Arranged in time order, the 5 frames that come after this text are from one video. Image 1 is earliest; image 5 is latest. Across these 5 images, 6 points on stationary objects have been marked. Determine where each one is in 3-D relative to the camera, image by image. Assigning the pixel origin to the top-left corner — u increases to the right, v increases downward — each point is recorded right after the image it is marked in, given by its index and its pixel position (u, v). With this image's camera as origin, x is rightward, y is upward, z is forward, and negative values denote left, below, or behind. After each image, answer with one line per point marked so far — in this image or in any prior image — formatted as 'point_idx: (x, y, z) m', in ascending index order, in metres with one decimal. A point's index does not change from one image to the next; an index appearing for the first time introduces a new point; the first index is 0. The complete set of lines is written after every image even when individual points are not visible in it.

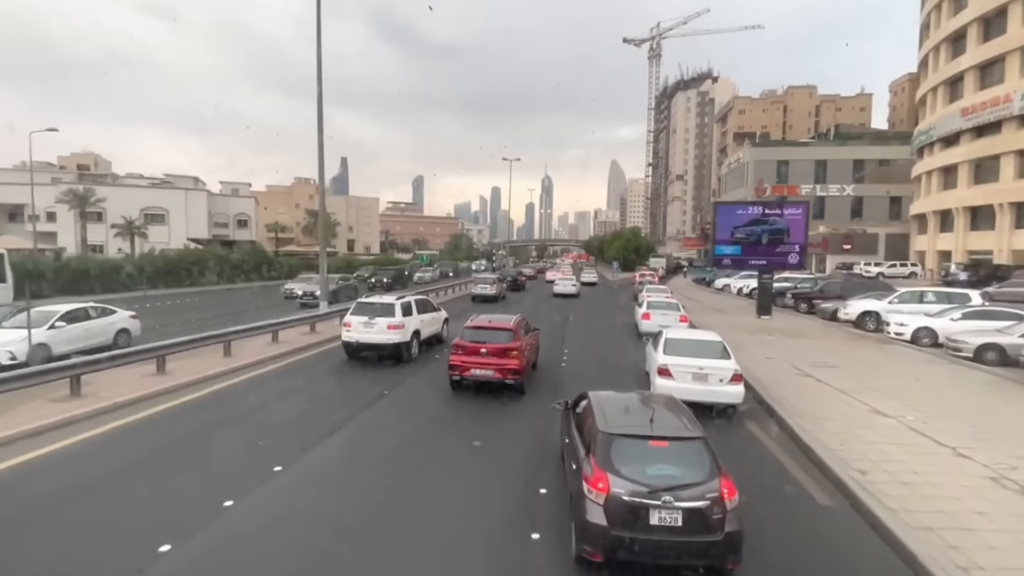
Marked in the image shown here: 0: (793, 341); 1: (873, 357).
0: (+8.3, -1.6, +19.7) m
1: (+9.1, -1.7, +16.8) m
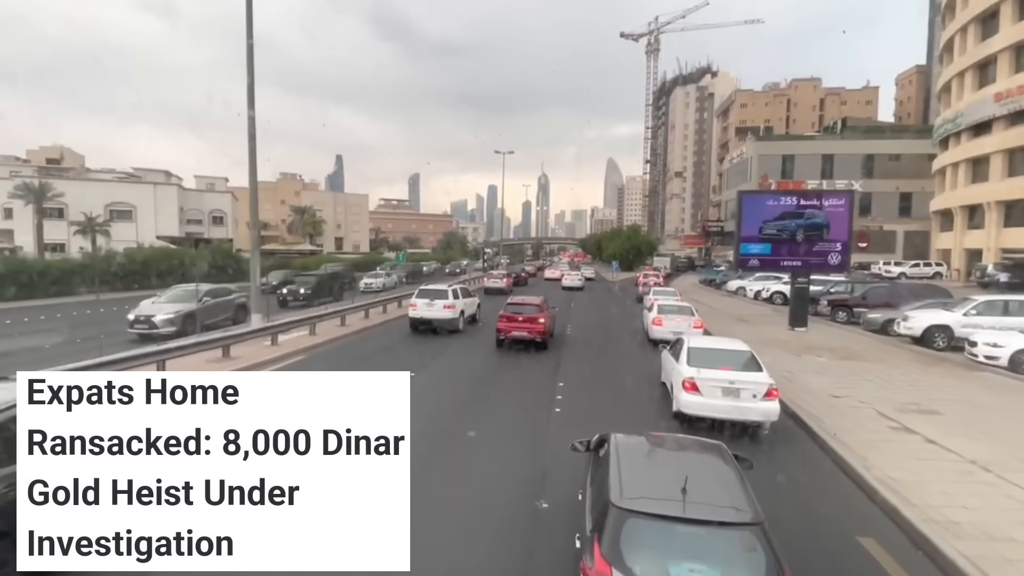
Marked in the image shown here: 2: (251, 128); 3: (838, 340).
0: (+7.8, -1.8, +15.4) m
1: (+8.6, -1.9, +12.4) m
2: (-6.8, +4.3, +17.3) m
3: (+9.2, -1.5, +18.8) m
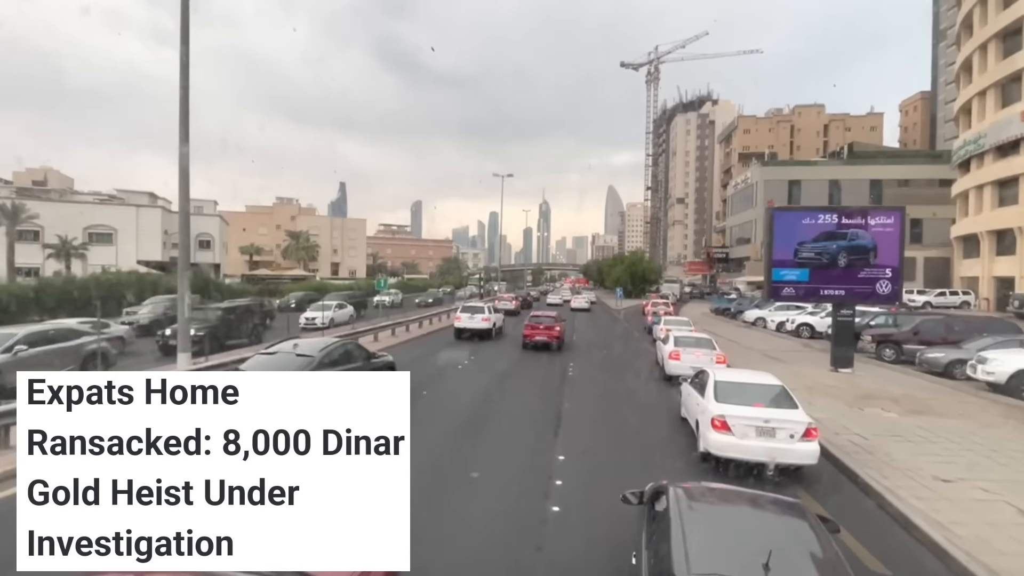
0: (+7.6, -2.5, +12.0) m
1: (+8.3, -2.5, +9.1) m
2: (-7.0, +3.6, +14.2) m
3: (+8.9, -2.3, +15.5) m
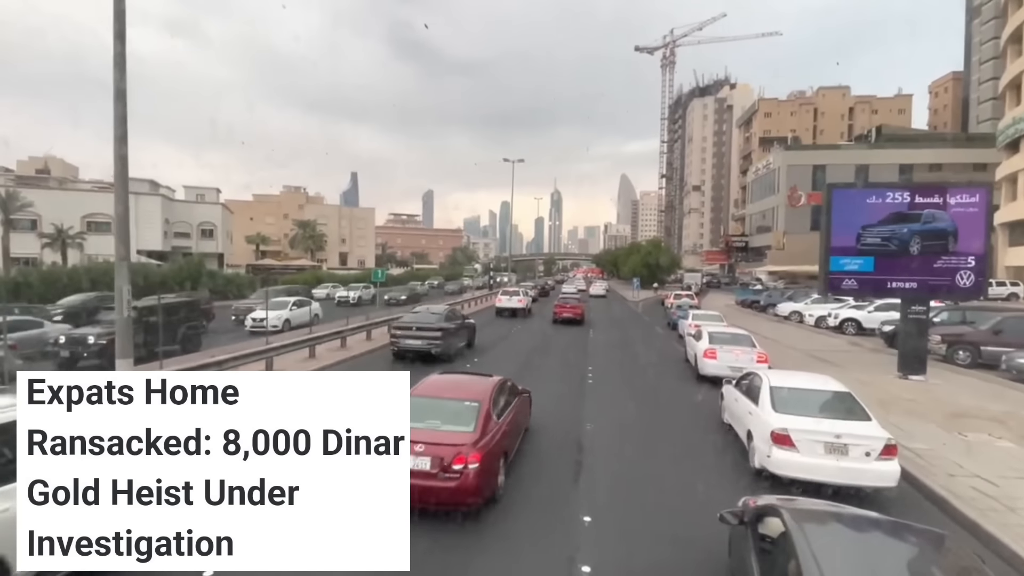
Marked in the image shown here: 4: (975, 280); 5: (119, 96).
0: (+7.7, -2.4, +9.3) m
1: (+8.4, -2.5, +6.3) m
2: (-6.8, +3.7, +11.6) m
3: (+9.1, -2.2, +12.7) m
4: (+10.4, +0.2, +15.0) m
5: (-6.8, +3.3, +11.6) m
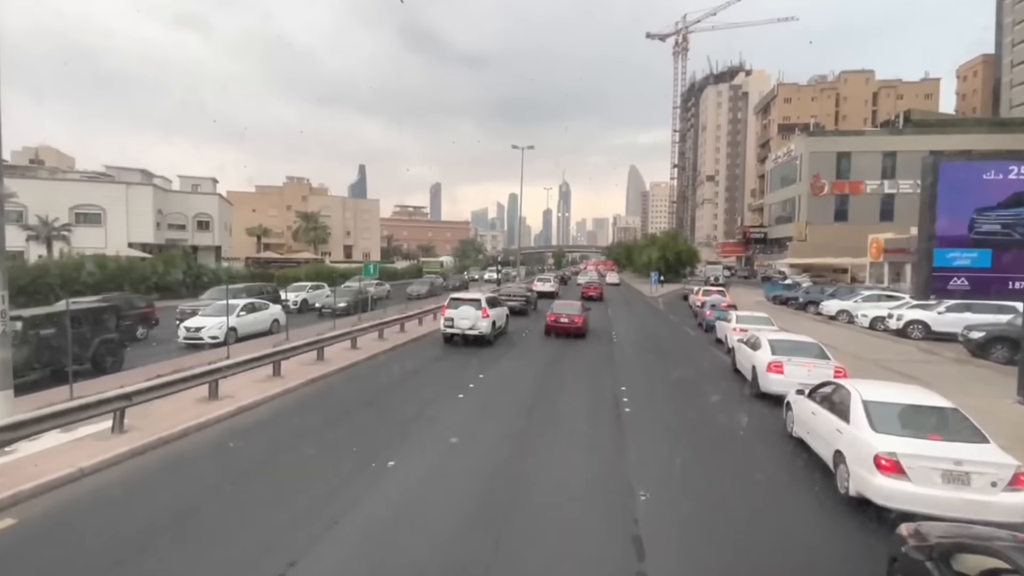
0: (+8.0, -2.5, +5.9) m
1: (+8.6, -2.6, +3.0) m
2: (-6.6, +3.6, +8.4) m
3: (+9.4, -2.2, +9.4) m
4: (+10.7, +0.2, +11.6) m
5: (-6.6, +3.2, +8.4) m
